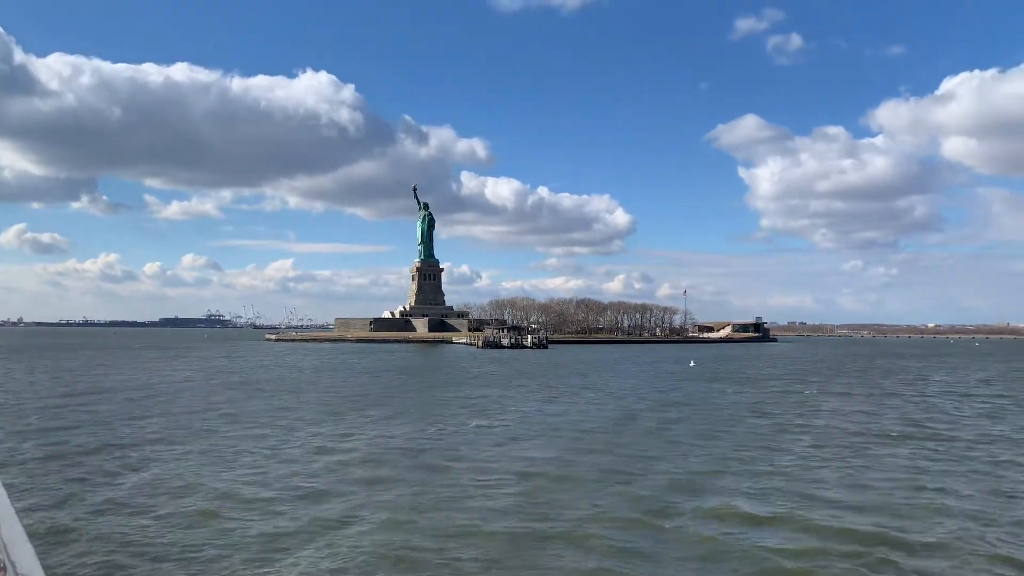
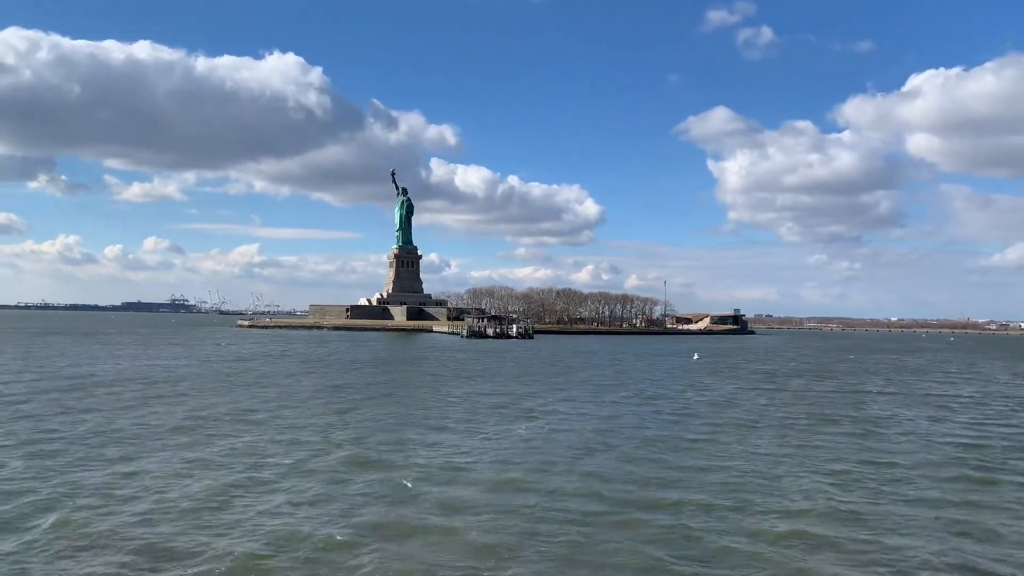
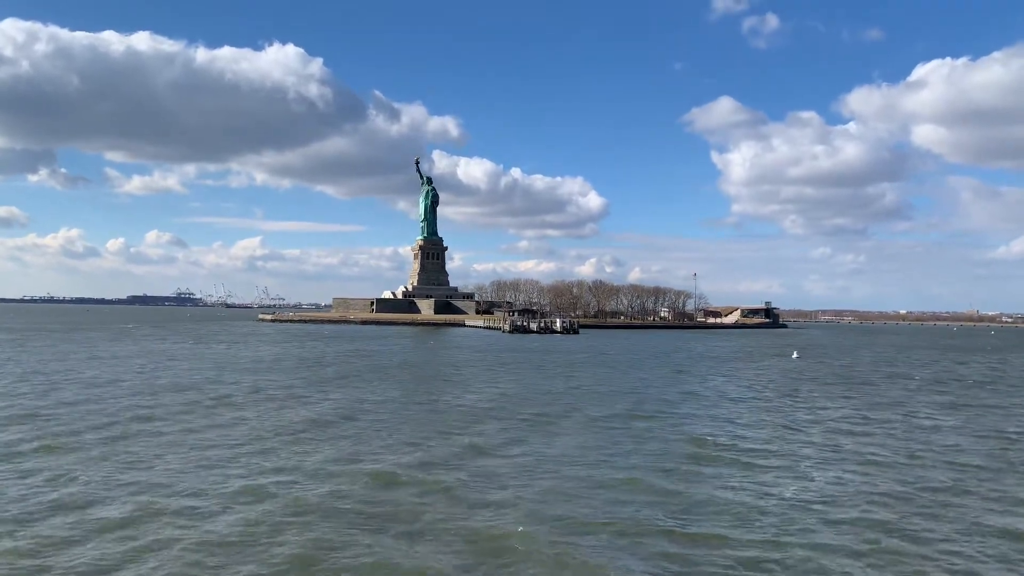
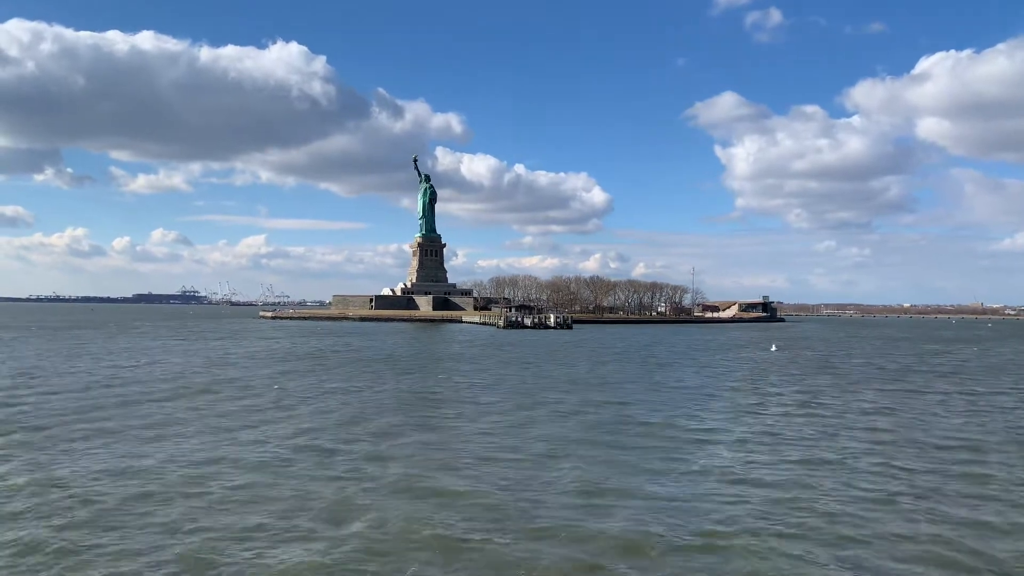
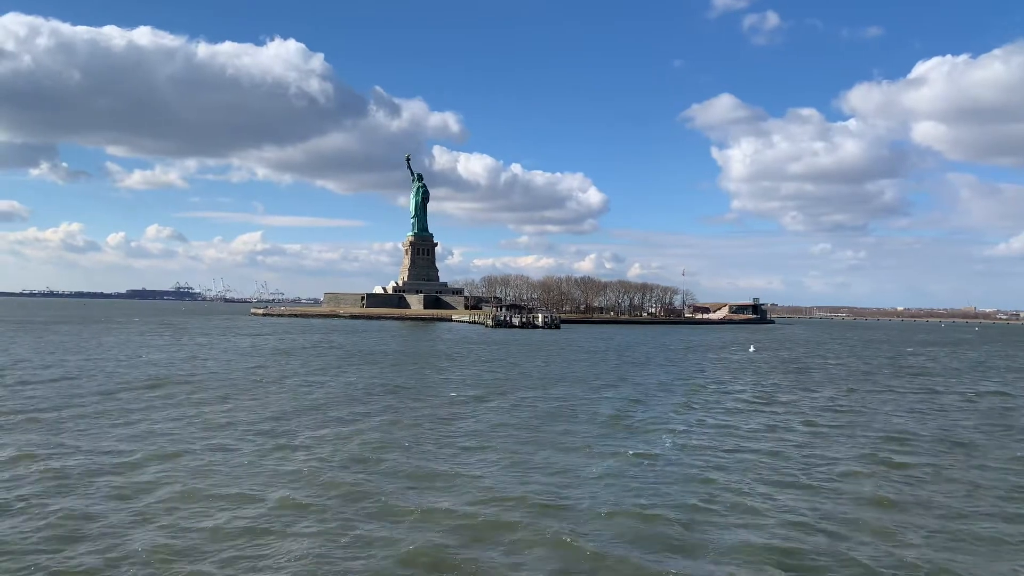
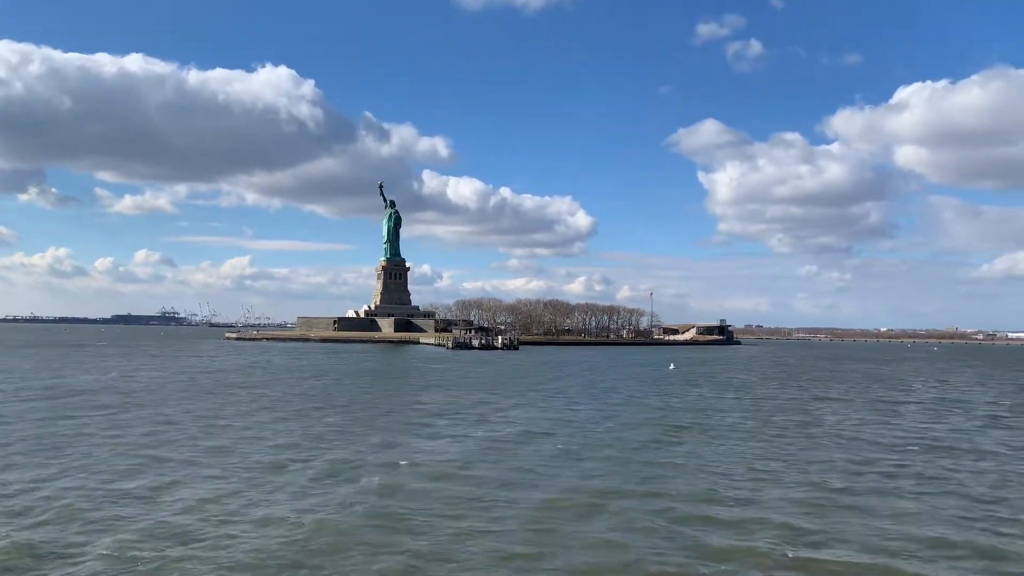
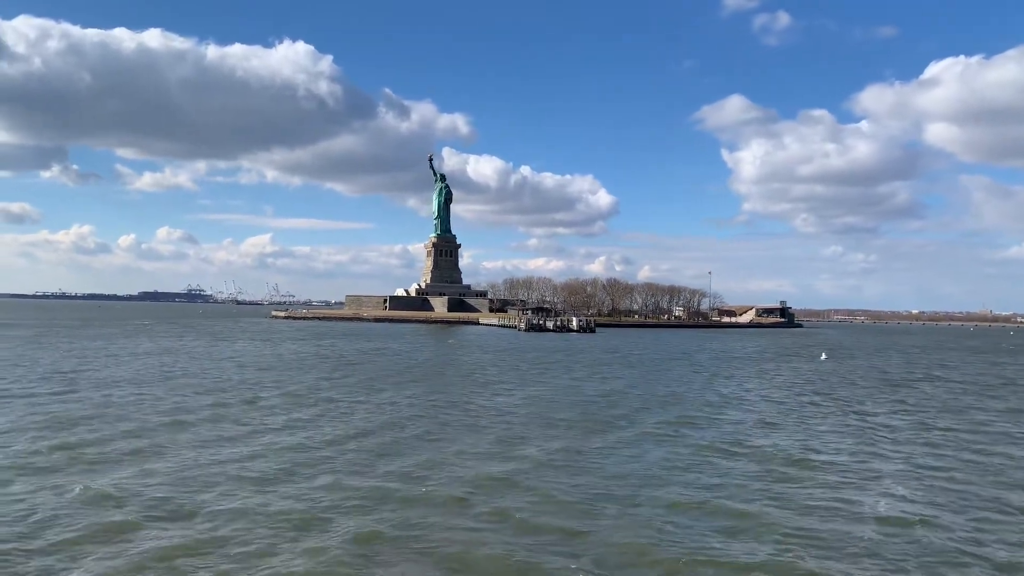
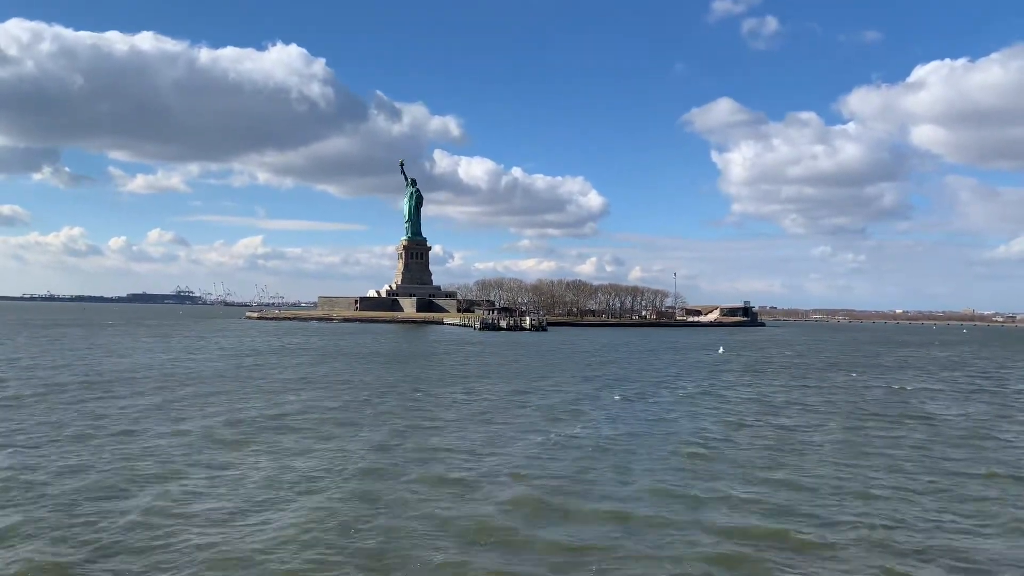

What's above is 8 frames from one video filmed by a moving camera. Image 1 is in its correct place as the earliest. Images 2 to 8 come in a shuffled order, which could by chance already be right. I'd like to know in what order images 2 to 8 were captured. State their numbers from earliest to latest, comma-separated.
6, 2, 8, 5, 4, 3, 7
